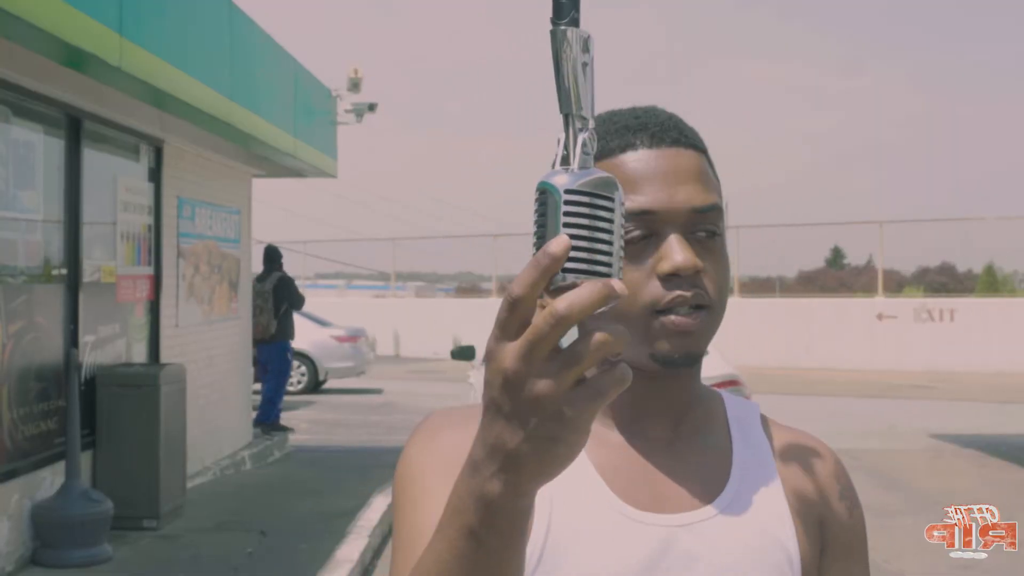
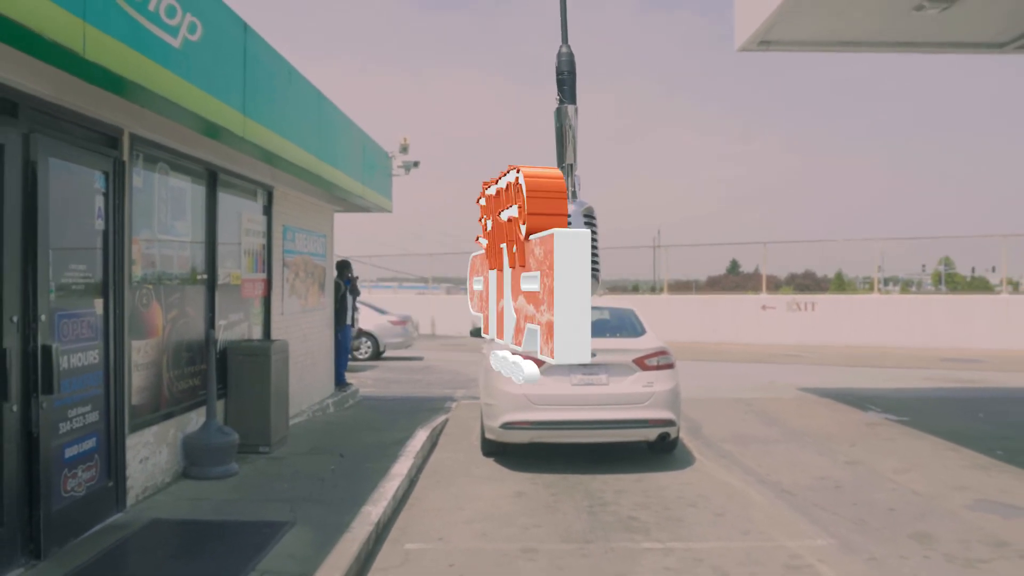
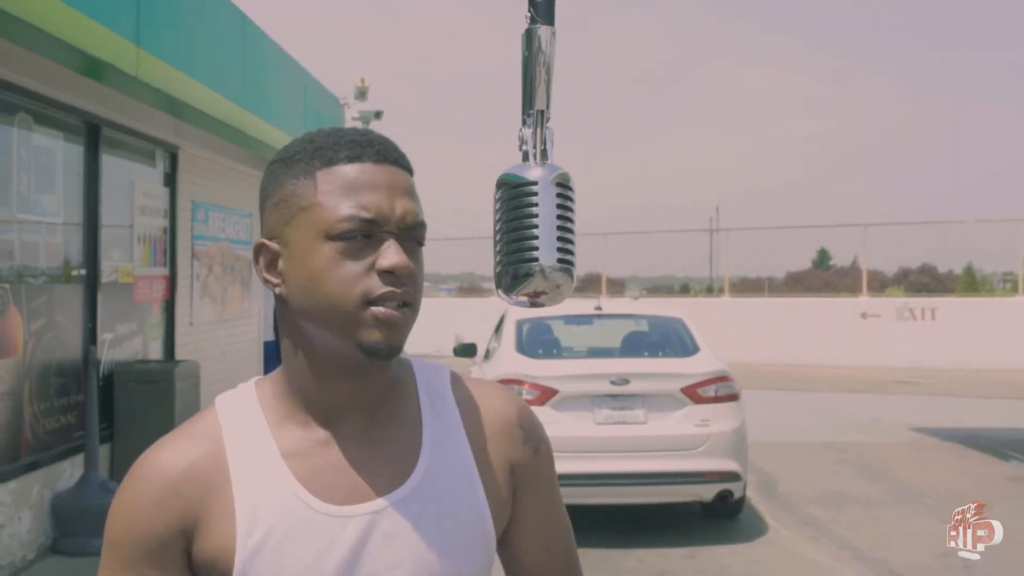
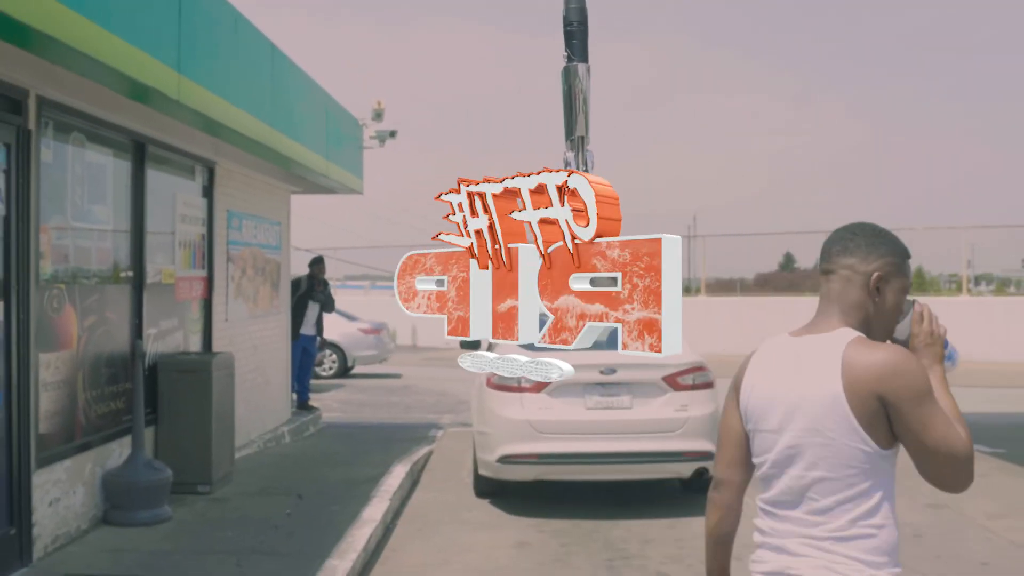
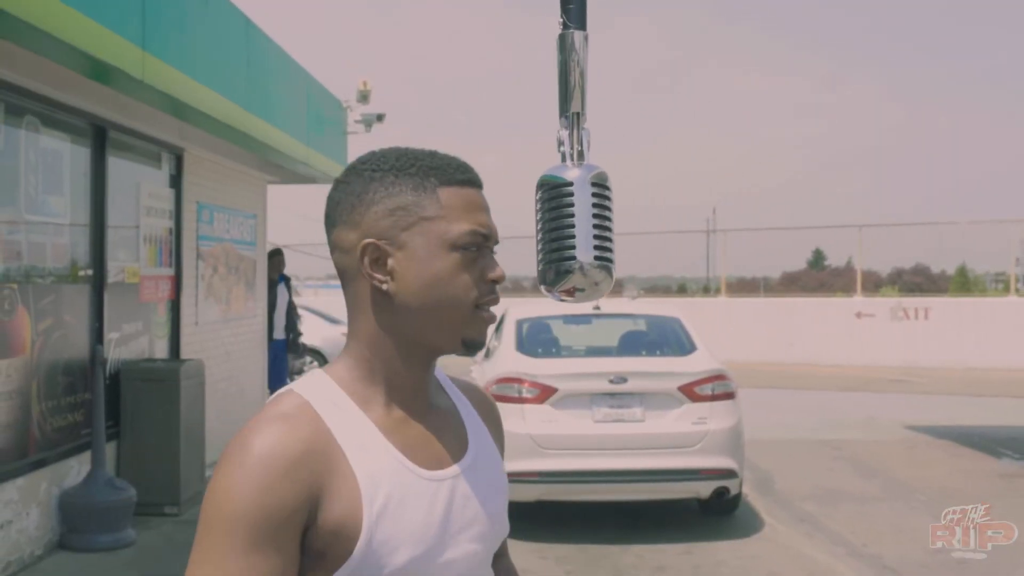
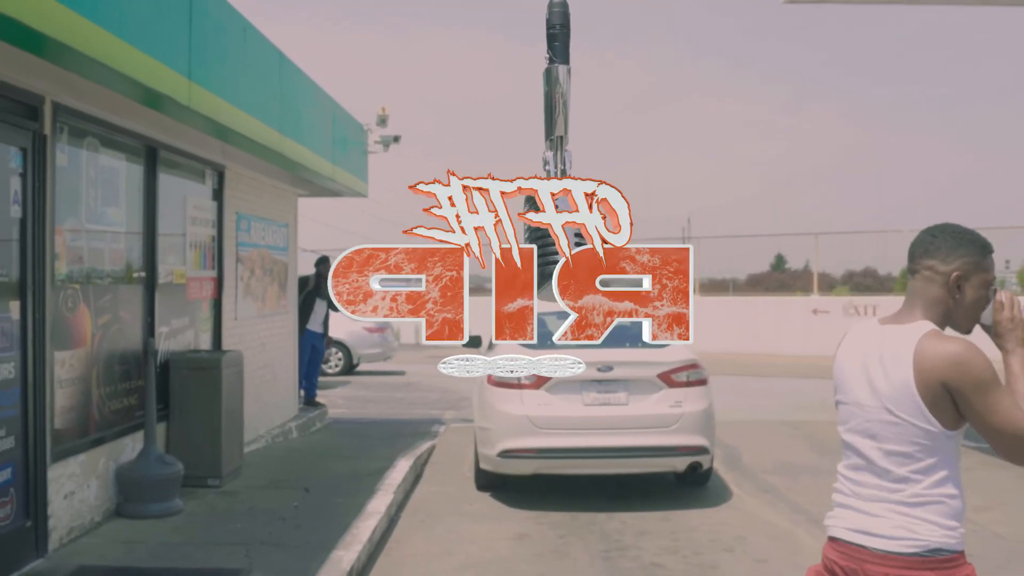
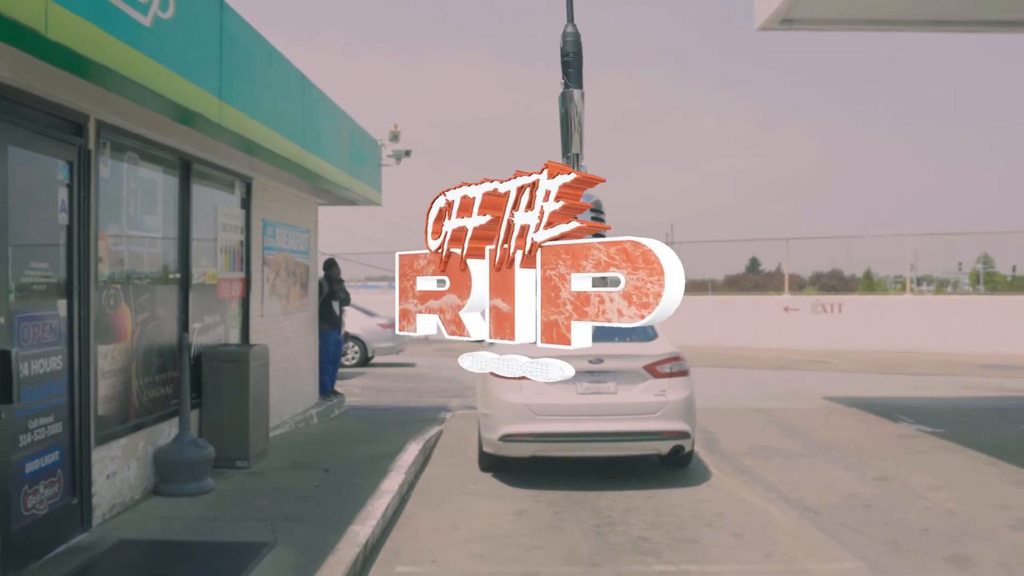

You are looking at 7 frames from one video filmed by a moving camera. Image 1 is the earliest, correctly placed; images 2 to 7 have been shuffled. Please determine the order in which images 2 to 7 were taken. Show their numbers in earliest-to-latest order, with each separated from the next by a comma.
3, 5, 4, 6, 7, 2
